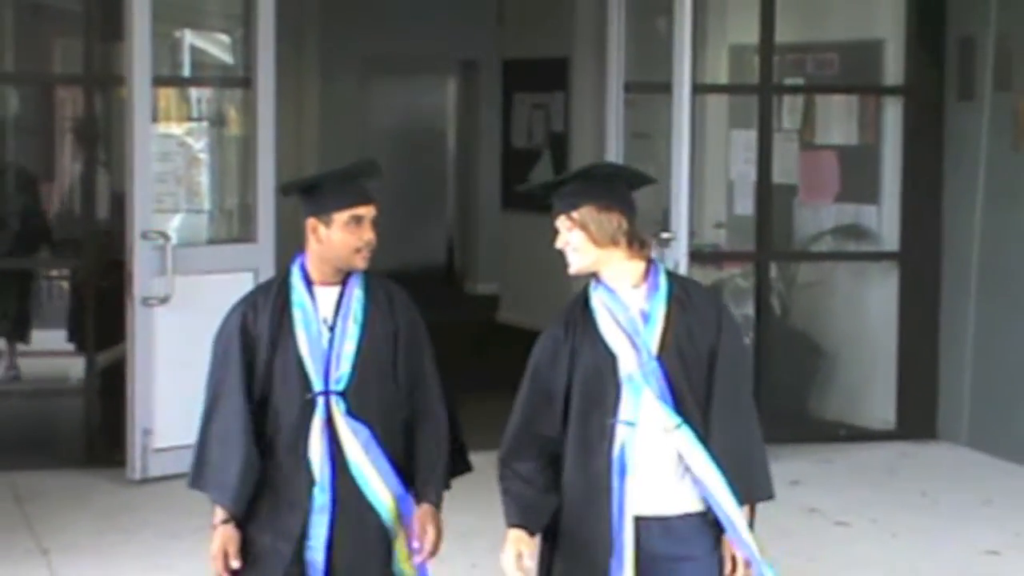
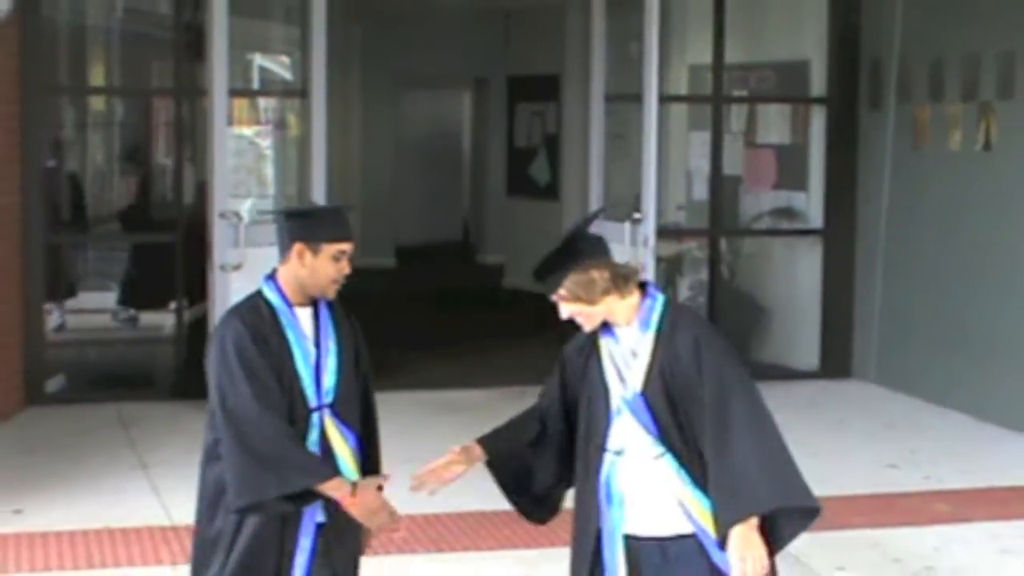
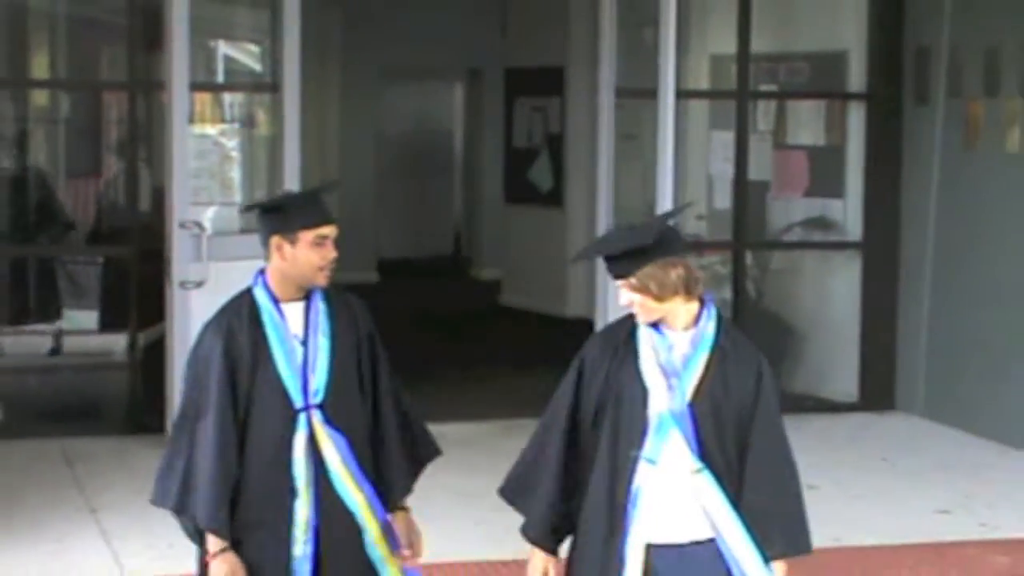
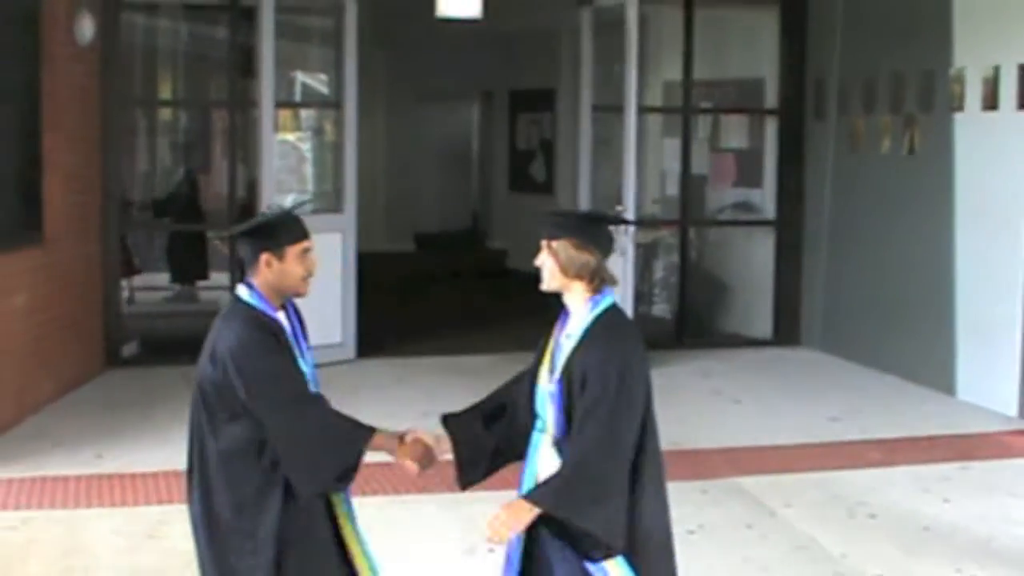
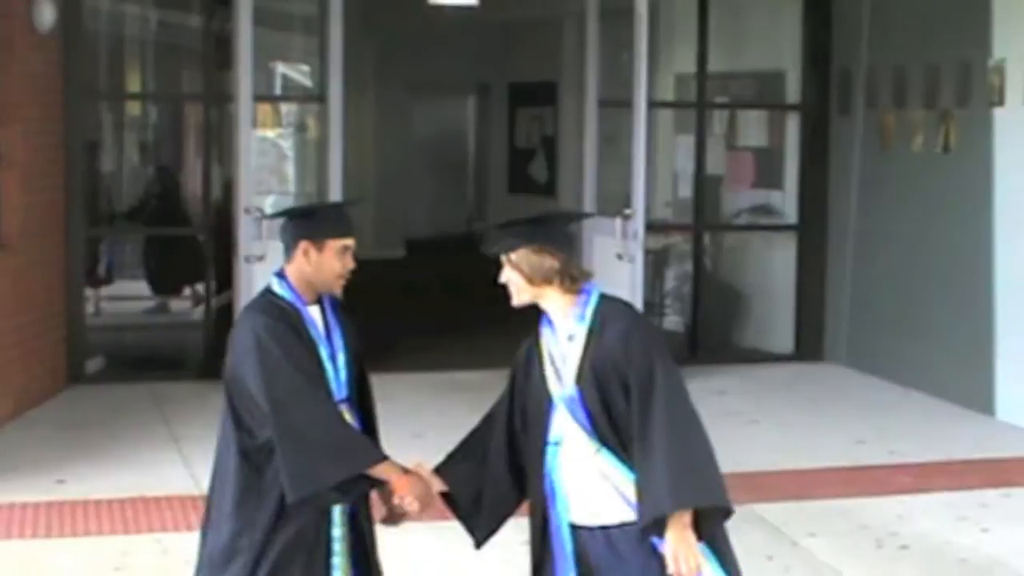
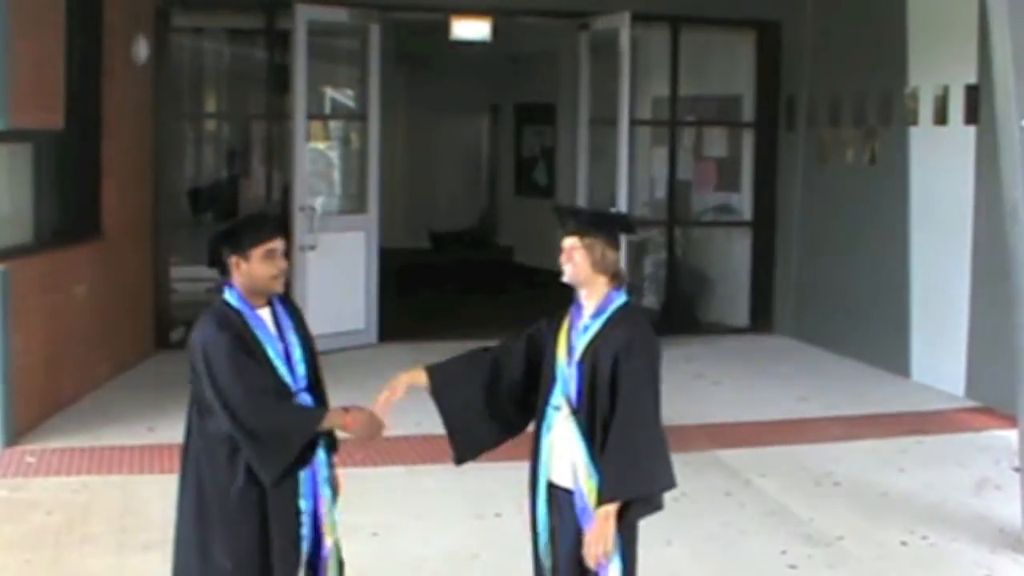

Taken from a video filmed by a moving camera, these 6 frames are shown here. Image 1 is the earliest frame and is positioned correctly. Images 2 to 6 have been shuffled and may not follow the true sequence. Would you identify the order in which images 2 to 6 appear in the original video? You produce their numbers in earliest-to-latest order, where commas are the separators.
3, 2, 5, 4, 6
